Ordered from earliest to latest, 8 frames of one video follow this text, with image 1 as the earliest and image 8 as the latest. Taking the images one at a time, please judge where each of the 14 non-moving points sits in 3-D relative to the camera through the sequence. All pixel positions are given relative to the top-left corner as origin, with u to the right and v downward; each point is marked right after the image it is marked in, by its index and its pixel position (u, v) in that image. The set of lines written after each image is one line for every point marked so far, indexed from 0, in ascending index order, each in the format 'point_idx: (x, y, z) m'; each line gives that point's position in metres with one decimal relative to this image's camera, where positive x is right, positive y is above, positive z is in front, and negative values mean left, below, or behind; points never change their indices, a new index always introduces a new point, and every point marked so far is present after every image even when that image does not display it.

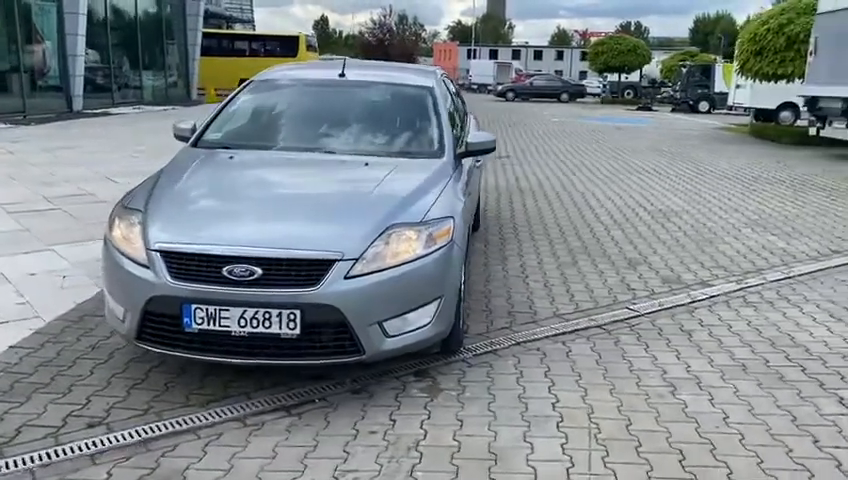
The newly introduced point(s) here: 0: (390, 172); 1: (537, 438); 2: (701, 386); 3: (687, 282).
0: (-0.2, +0.4, +4.3) m
1: (+0.5, -0.9, +3.2) m
2: (+1.4, -0.8, +3.8) m
3: (+2.1, -0.3, +5.9) m
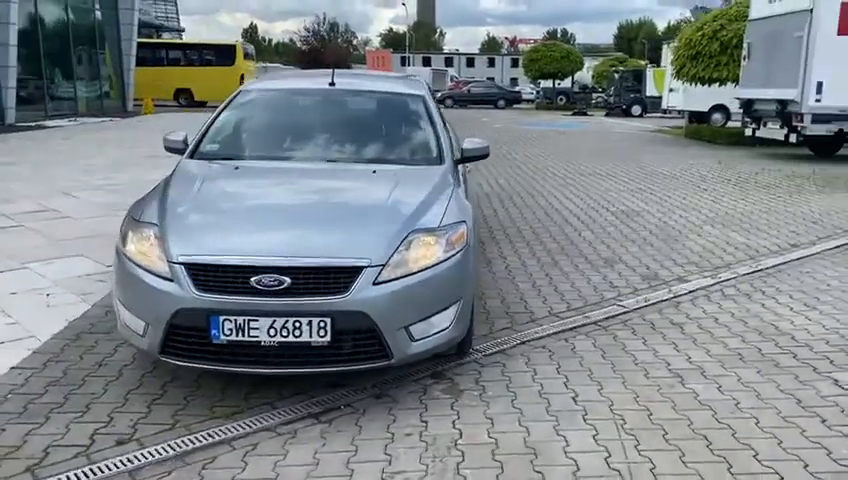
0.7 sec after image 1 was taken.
0: (-0.2, +0.4, +4.4) m
1: (+0.7, -0.9, +3.4) m
2: (+1.5, -0.7, +4.0) m
3: (+2.0, -0.3, +6.2) m
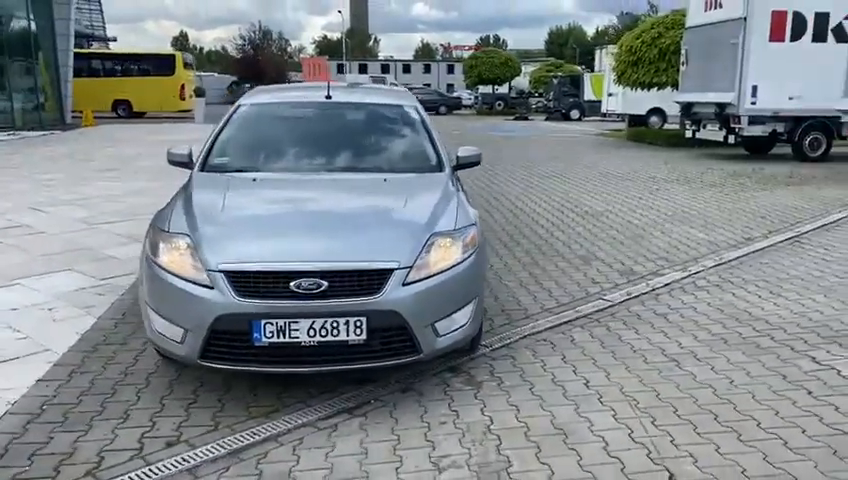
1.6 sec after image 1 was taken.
0: (-0.1, +0.3, +4.7) m
1: (+0.8, -0.9, +3.7) m
2: (+1.6, -0.7, +4.4) m
3: (+1.9, -0.3, +6.6) m
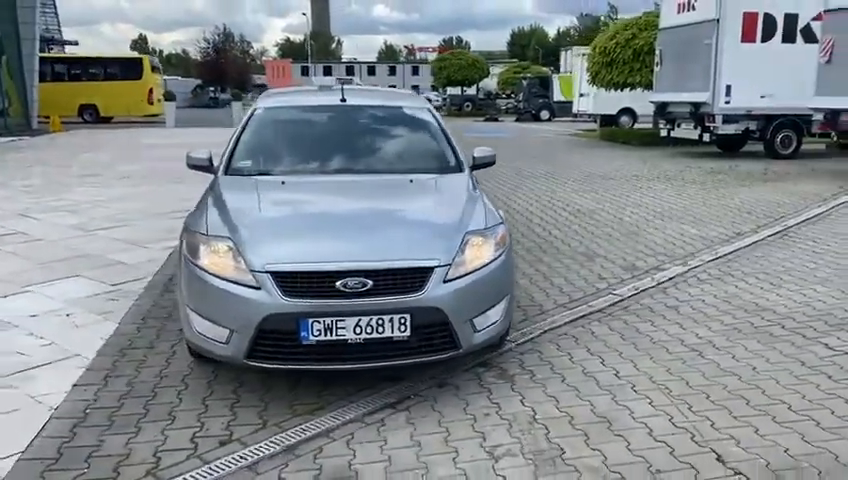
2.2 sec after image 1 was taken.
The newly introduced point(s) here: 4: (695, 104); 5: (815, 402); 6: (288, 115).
0: (0.0, +0.3, +4.8) m
1: (+1.1, -0.8, +3.8) m
2: (+1.8, -0.7, +4.6) m
3: (+2.0, -0.3, +6.8) m
4: (+5.8, +2.9, +15.9) m
5: (+2.0, -0.8, +3.7) m
6: (-1.0, +1.0, +5.6) m
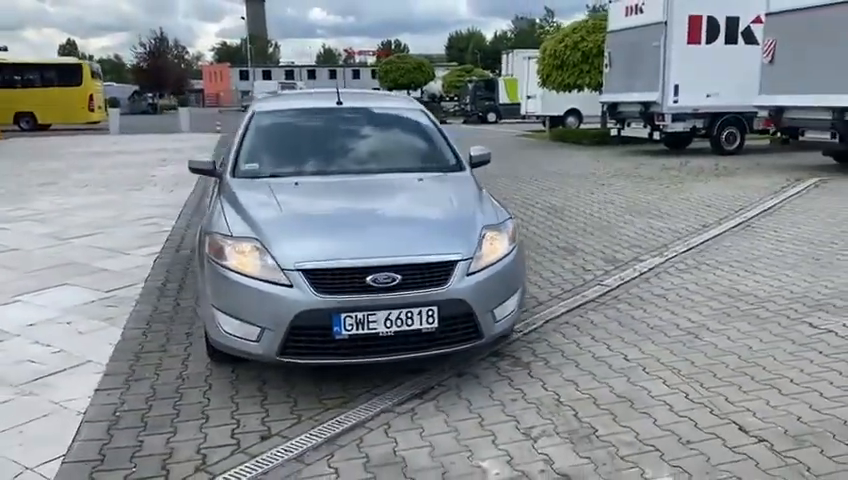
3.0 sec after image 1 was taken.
0: (+0.1, +0.4, +4.9) m
1: (+1.2, -0.8, +4.1) m
2: (+1.9, -0.6, +4.9) m
3: (+1.9, -0.2, +7.1) m
4: (+4.9, +3.0, +16.4) m
5: (+2.1, -0.7, +4.0) m
6: (-1.0, +0.9, +5.7) m
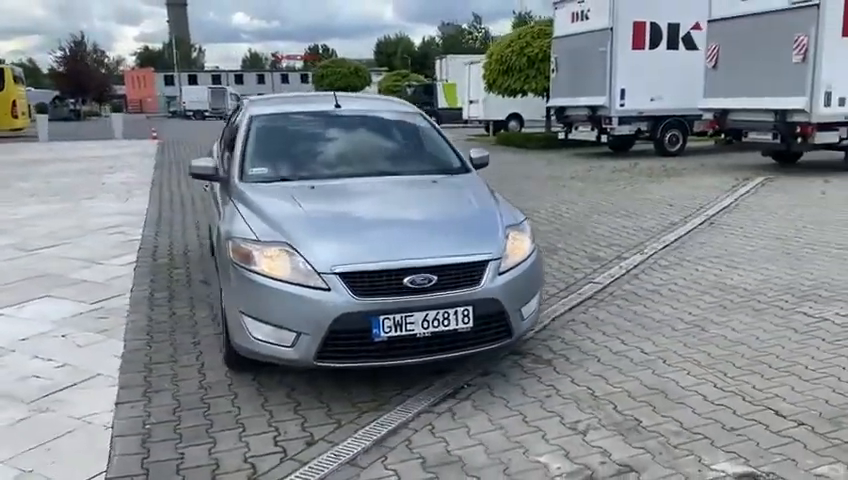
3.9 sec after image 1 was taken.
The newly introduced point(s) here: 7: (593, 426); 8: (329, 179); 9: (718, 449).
0: (+0.2, +0.3, +5.0) m
1: (+1.4, -0.8, +4.2) m
2: (+2.0, -0.6, +5.1) m
3: (+1.8, -0.2, +7.3) m
4: (+3.8, +3.0, +16.9) m
5: (+2.3, -0.7, +4.3) m
6: (-1.0, +0.9, +5.6) m
7: (+0.8, -0.9, +3.6) m
8: (-0.7, +0.4, +5.1) m
9: (+1.3, -0.9, +3.3) m
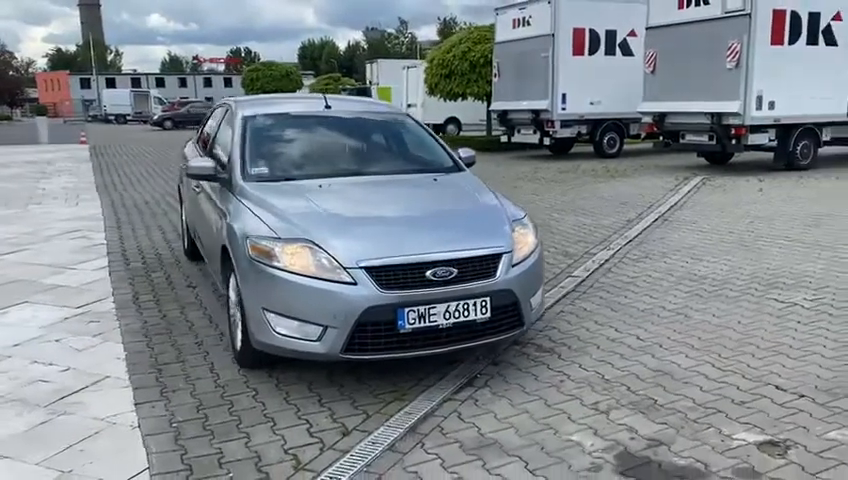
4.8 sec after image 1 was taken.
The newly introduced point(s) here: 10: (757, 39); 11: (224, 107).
0: (+0.2, +0.4, +5.1) m
1: (+1.5, -0.7, +4.5) m
2: (+2.0, -0.5, +5.4) m
3: (+1.6, -0.1, +7.6) m
4: (+2.6, +3.0, +17.4) m
5: (+2.4, -0.6, +4.6) m
6: (-1.1, +0.9, +5.6) m
7: (+1.0, -0.9, +3.8) m
8: (-0.7, +0.4, +5.2) m
9: (+1.5, -0.9, +3.5) m
10: (+5.7, +3.4, +12.7) m
11: (-1.8, +1.2, +6.6) m
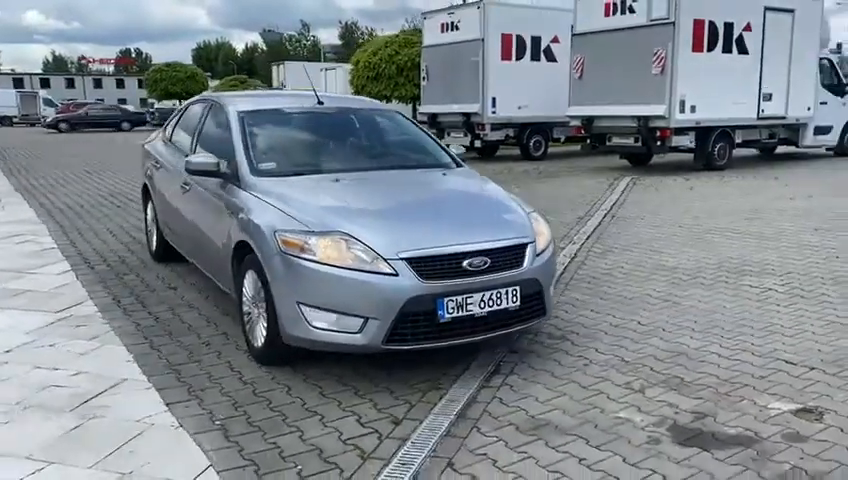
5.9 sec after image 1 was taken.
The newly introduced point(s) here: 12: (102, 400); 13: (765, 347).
0: (+0.2, +0.4, +5.2) m
1: (+1.6, -0.6, +4.8) m
2: (+2.0, -0.4, +5.8) m
3: (+1.3, -0.1, +7.9) m
4: (+1.0, +3.0, +17.7) m
5: (+2.5, -0.5, +5.0) m
6: (-1.1, +0.9, +5.6) m
7: (+1.2, -0.8, +4.0) m
8: (-0.6, +0.5, +5.2) m
9: (+1.7, -0.8, +3.8) m
10: (+4.7, +3.5, +13.5) m
11: (-1.9, +1.2, +6.4) m
12: (-1.7, -0.9, +4.0) m
13: (+2.1, -0.7, +4.5) m
